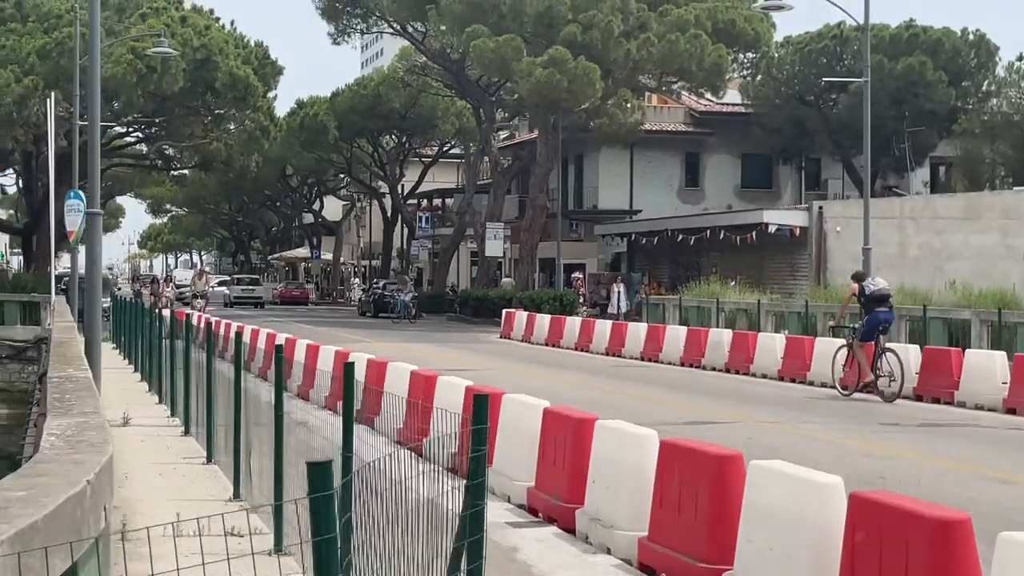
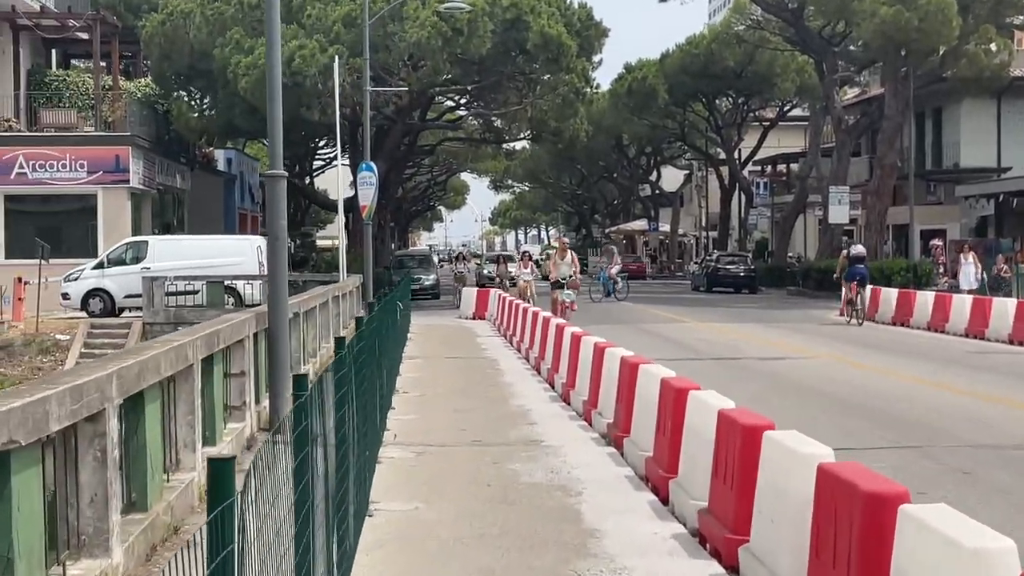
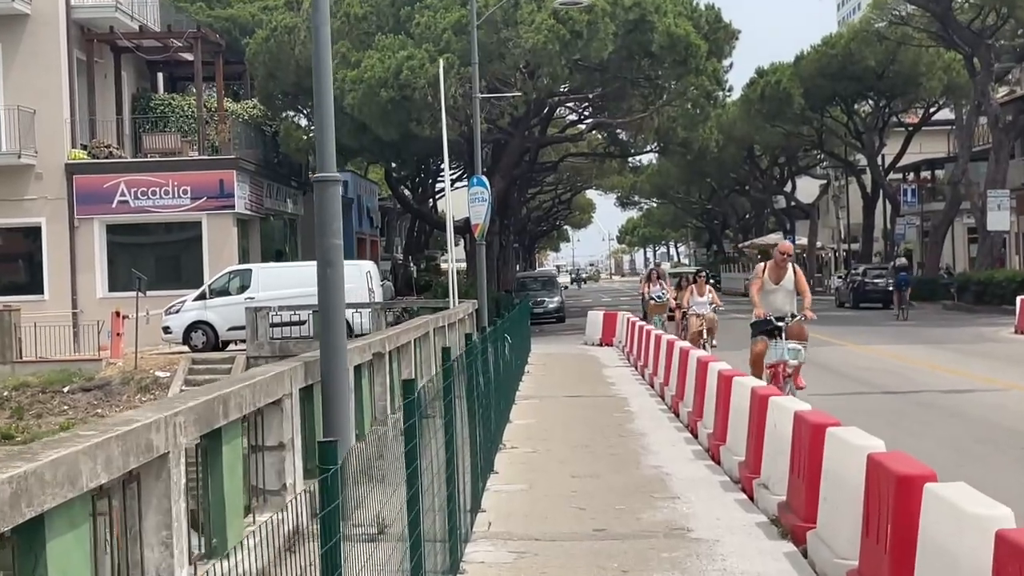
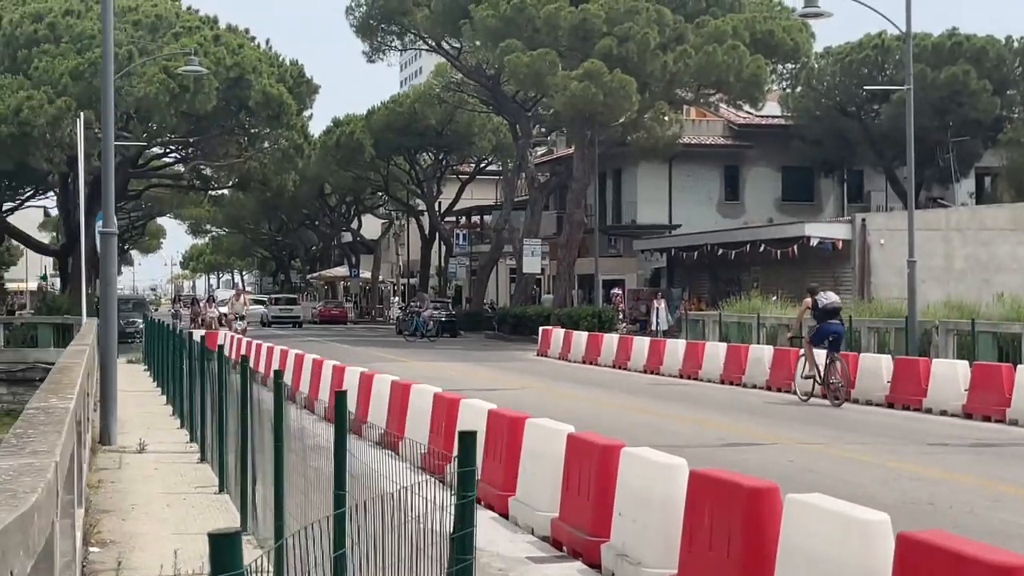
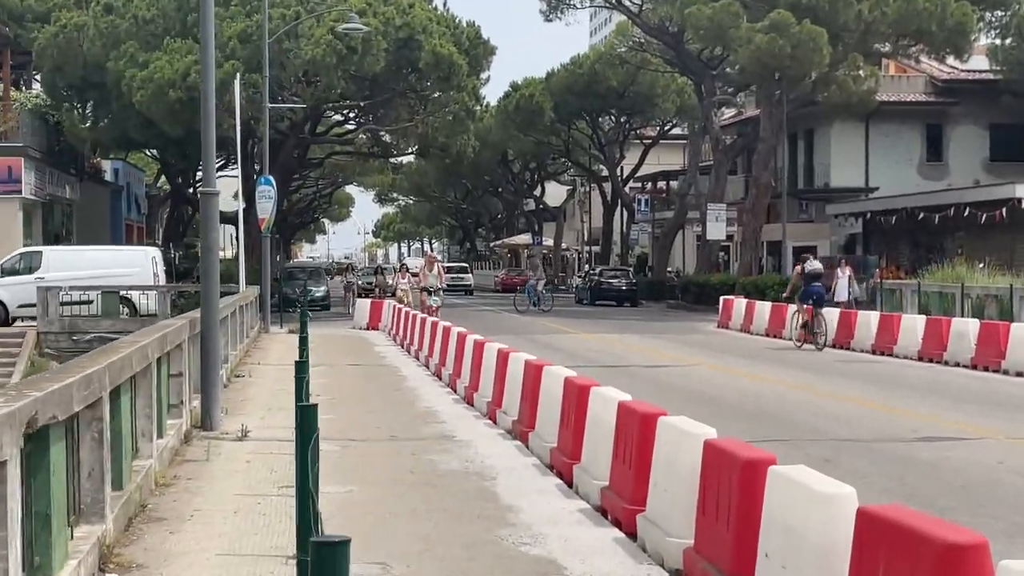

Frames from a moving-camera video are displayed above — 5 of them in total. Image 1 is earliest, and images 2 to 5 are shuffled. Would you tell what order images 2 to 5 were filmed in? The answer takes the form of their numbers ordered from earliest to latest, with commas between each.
4, 5, 2, 3
